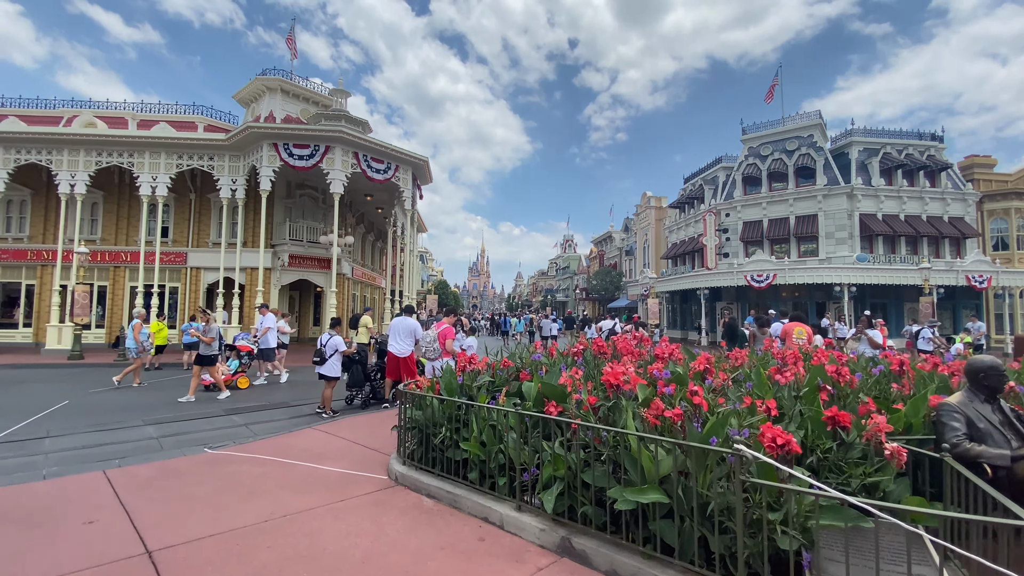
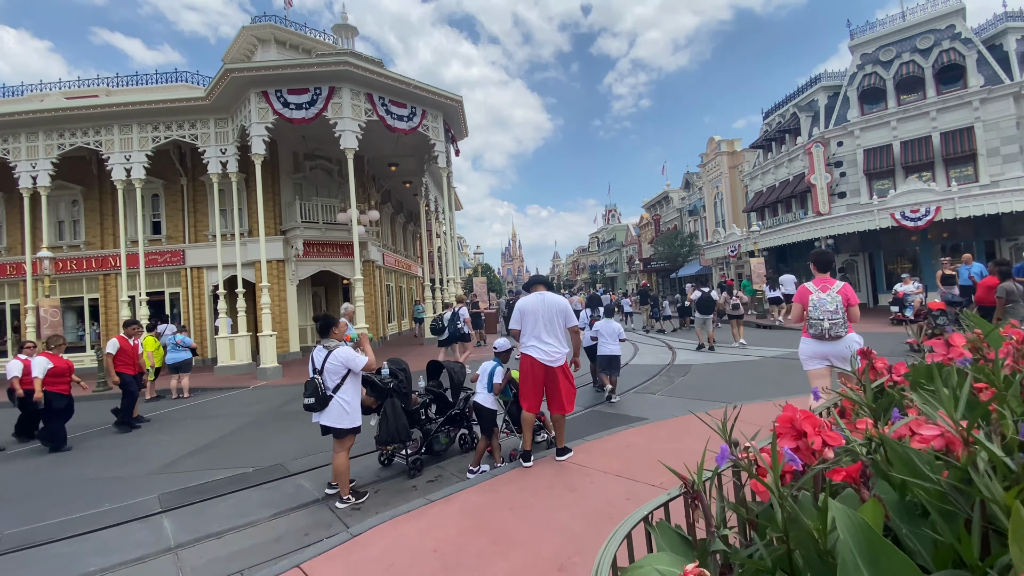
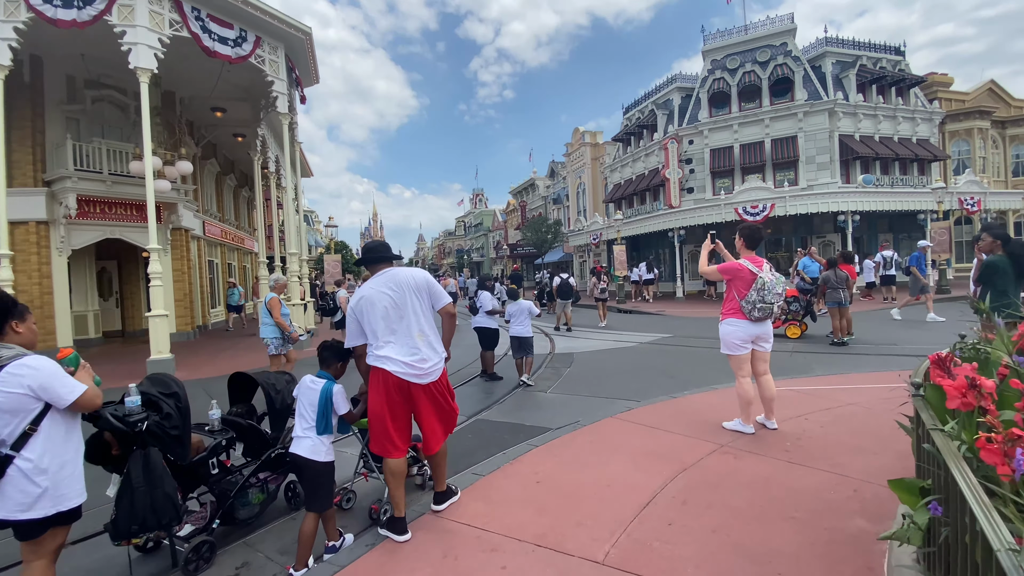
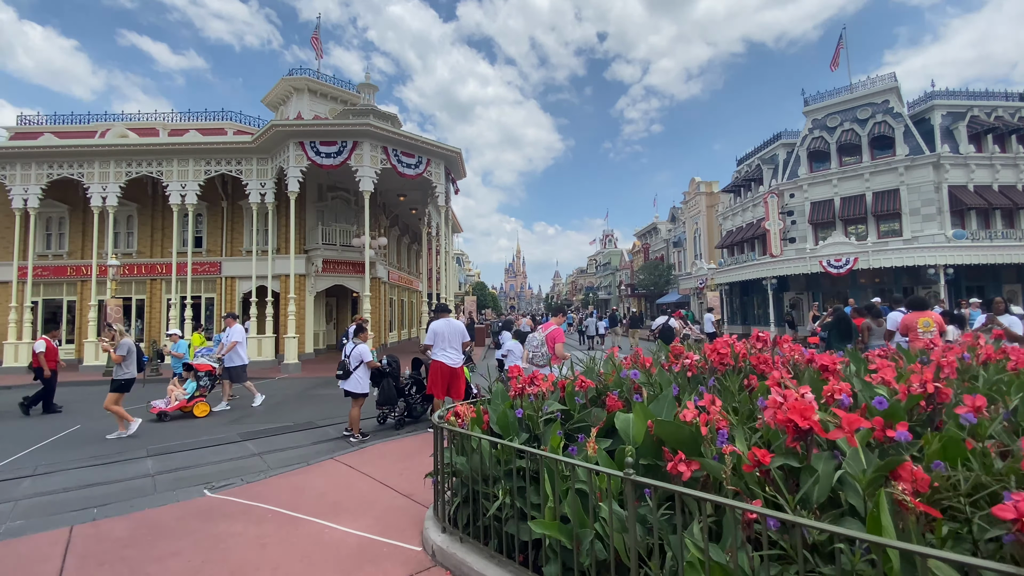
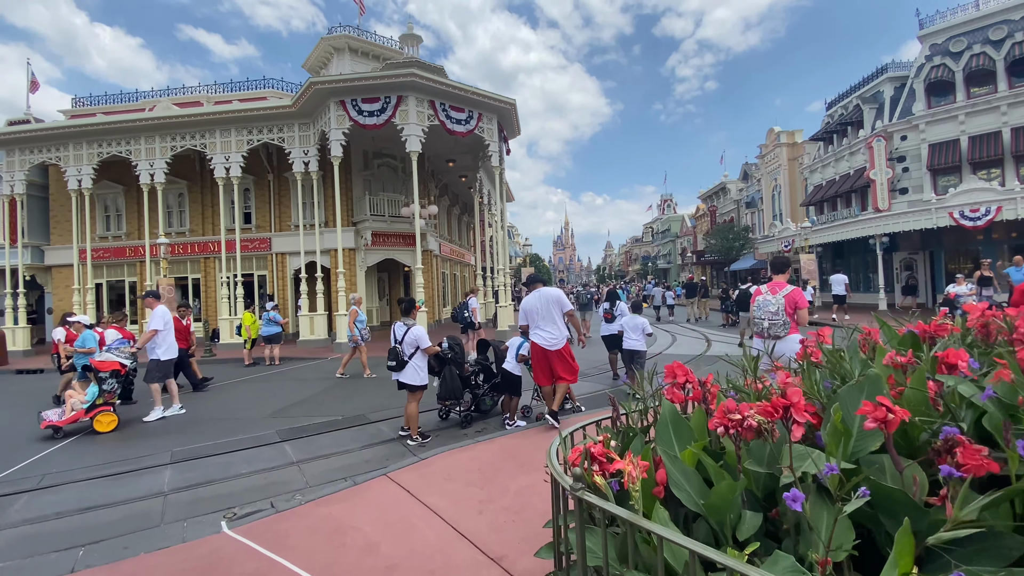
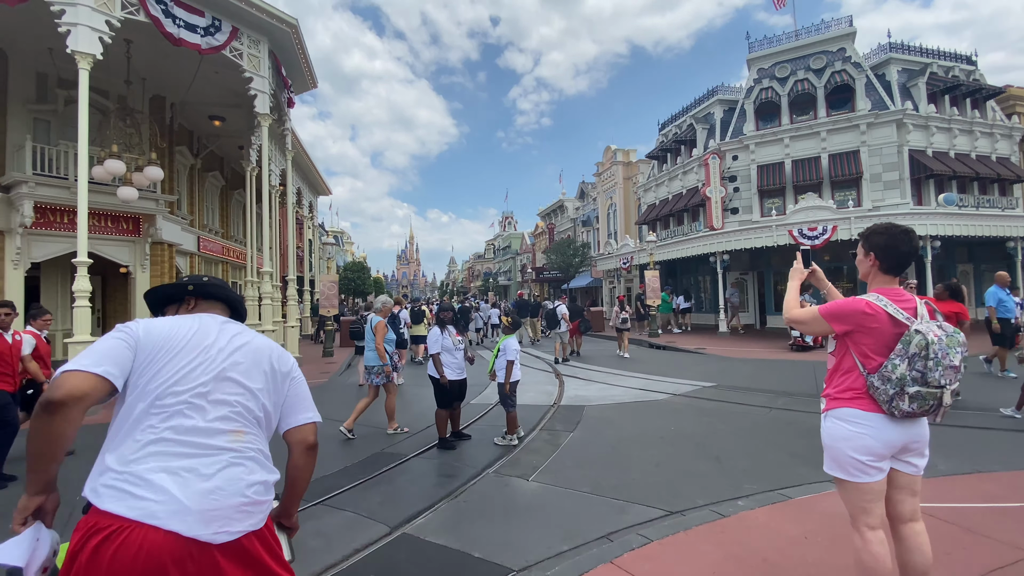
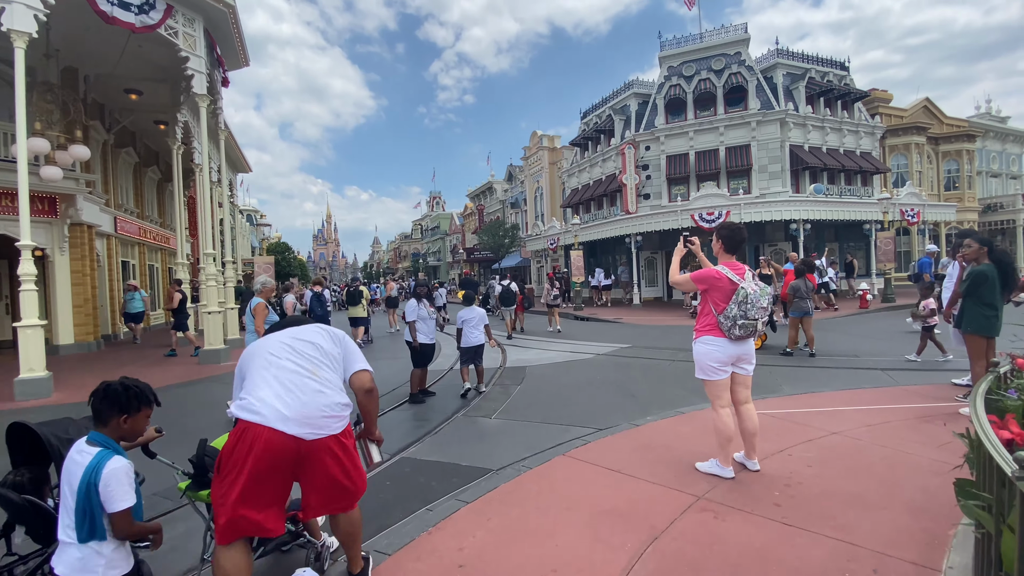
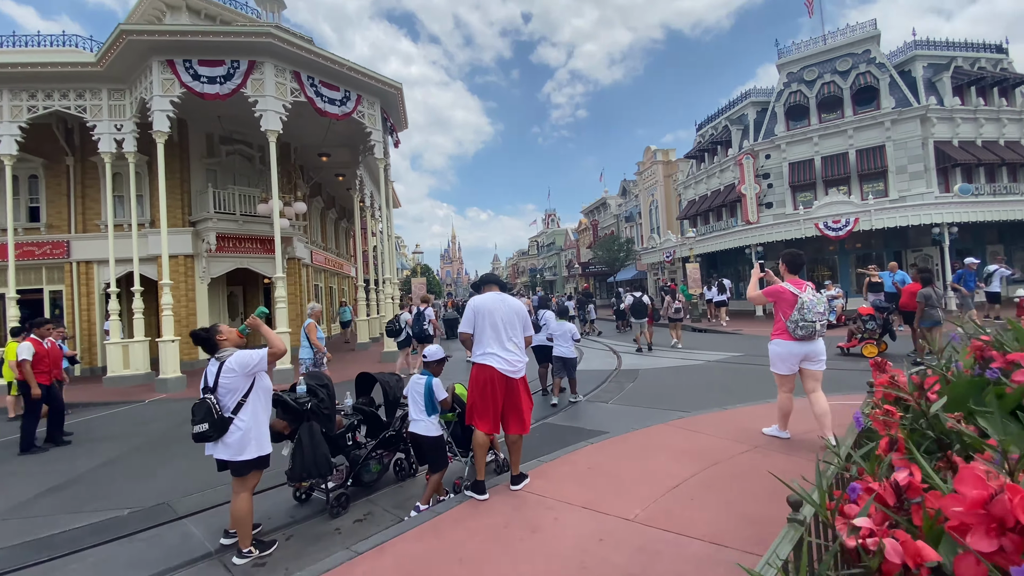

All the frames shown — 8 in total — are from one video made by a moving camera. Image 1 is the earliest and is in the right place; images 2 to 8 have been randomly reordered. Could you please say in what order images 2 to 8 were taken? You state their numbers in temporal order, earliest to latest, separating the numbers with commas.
4, 5, 2, 8, 3, 7, 6
